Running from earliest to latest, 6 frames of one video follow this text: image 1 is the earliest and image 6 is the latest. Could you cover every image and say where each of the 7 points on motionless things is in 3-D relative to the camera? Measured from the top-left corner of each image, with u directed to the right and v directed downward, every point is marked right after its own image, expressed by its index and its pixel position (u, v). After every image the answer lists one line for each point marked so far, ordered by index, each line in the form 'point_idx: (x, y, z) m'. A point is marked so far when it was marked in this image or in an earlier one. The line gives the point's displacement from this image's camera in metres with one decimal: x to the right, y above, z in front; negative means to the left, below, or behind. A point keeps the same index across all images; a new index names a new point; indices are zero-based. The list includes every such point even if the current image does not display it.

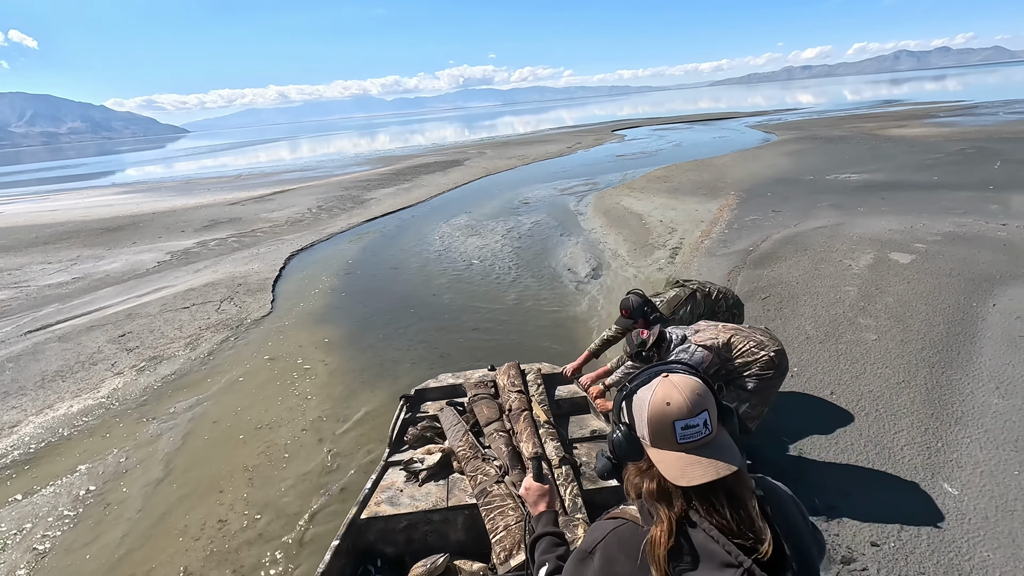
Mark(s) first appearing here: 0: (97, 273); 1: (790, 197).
0: (-12.3, +0.4, +15.6) m
1: (+9.2, +3.2, +18.0) m
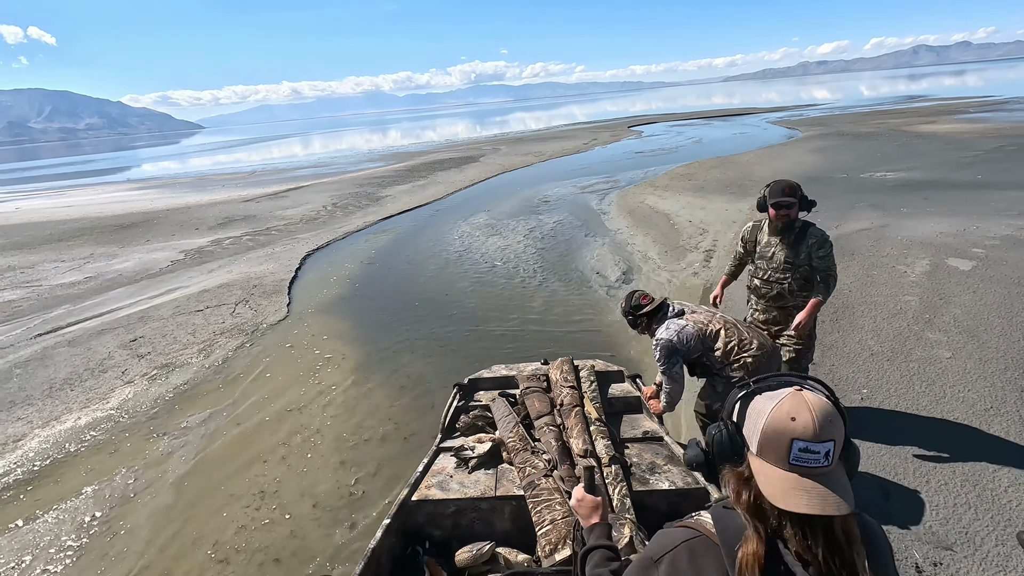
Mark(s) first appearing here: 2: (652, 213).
0: (-11.6, +0.4, +15.3) m
1: (+9.9, +3.0, +17.3) m
2: (+4.5, +2.5, +17.5) m
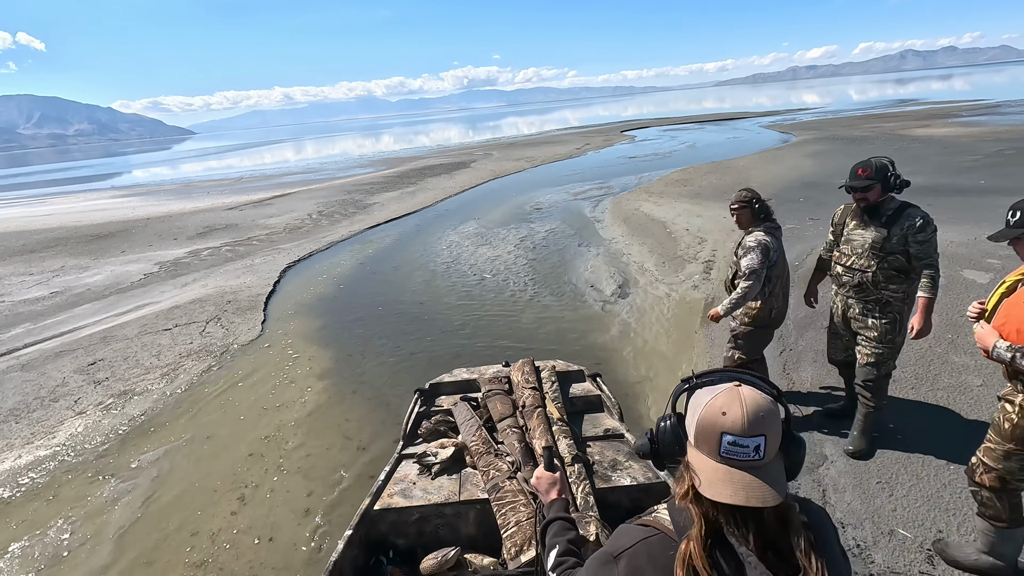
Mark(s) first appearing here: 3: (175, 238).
0: (-11.9, 0.0, +14.5) m
1: (+9.6, +2.7, +16.7) m
2: (+4.2, +2.2, +16.9) m
3: (-12.5, +1.8, +19.7) m
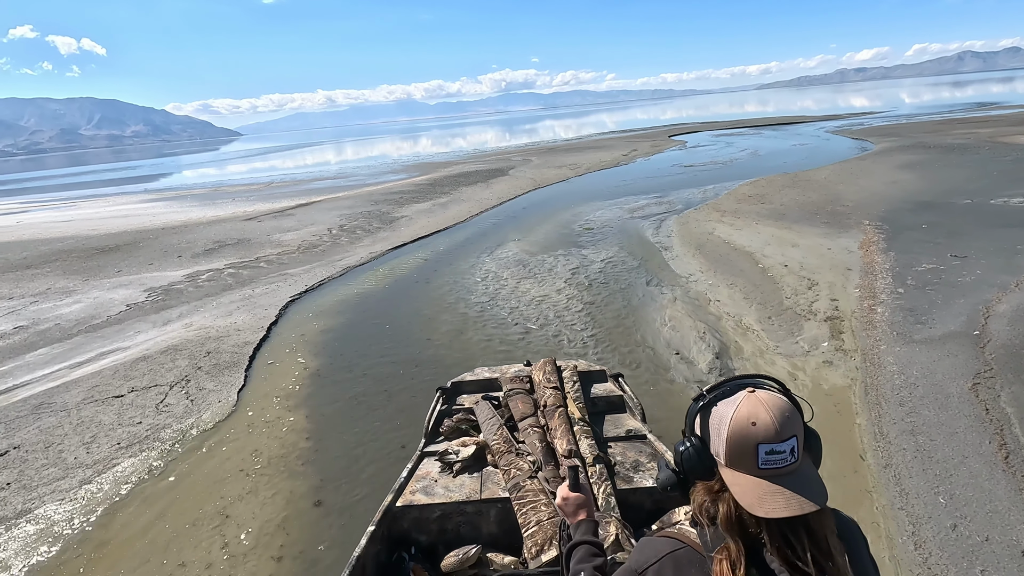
0: (-10.8, -0.7, +12.3) m
1: (+10.9, +1.5, +13.2) m
2: (+5.5, +1.0, +13.7) m
3: (-11.1, +1.0, +17.6) m
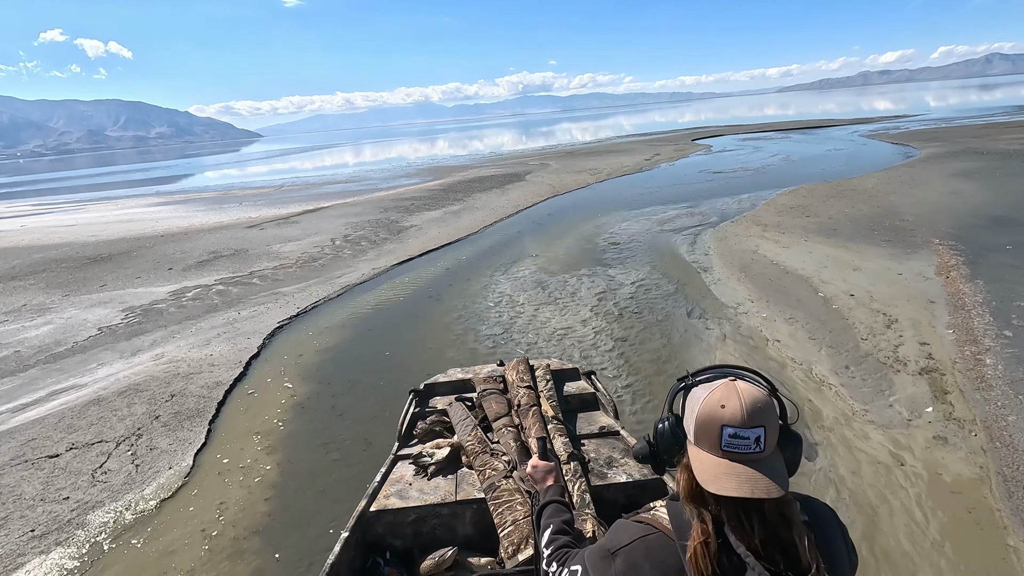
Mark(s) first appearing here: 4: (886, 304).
0: (-10.4, -1.2, +11.0) m
1: (+11.3, +0.8, +11.3) m
2: (+5.9, +0.4, +11.9) m
3: (-10.5, +0.6, +16.3) m
4: (+6.7, -0.3, +9.5) m
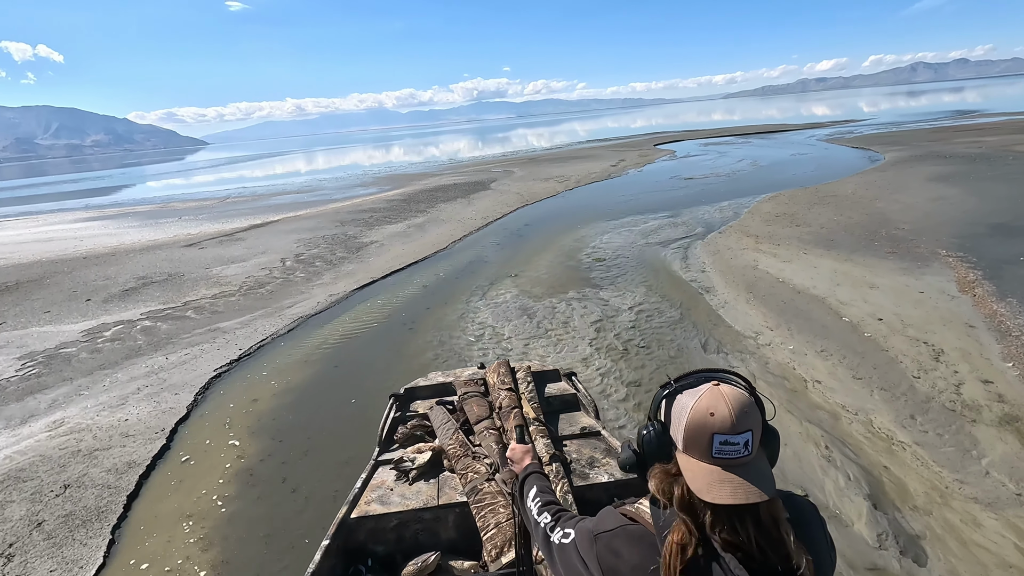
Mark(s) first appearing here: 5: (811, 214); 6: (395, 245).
0: (-10.6, -2.0, +8.7) m
1: (+11.0, +0.5, +10.6) m
2: (+5.6, 0.0, +10.8) m
3: (-11.2, -0.3, +13.9) m
4: (+6.5, -0.7, +8.4) m
5: (+9.5, +2.3, +16.6) m
6: (-3.8, +1.3, +17.4) m
